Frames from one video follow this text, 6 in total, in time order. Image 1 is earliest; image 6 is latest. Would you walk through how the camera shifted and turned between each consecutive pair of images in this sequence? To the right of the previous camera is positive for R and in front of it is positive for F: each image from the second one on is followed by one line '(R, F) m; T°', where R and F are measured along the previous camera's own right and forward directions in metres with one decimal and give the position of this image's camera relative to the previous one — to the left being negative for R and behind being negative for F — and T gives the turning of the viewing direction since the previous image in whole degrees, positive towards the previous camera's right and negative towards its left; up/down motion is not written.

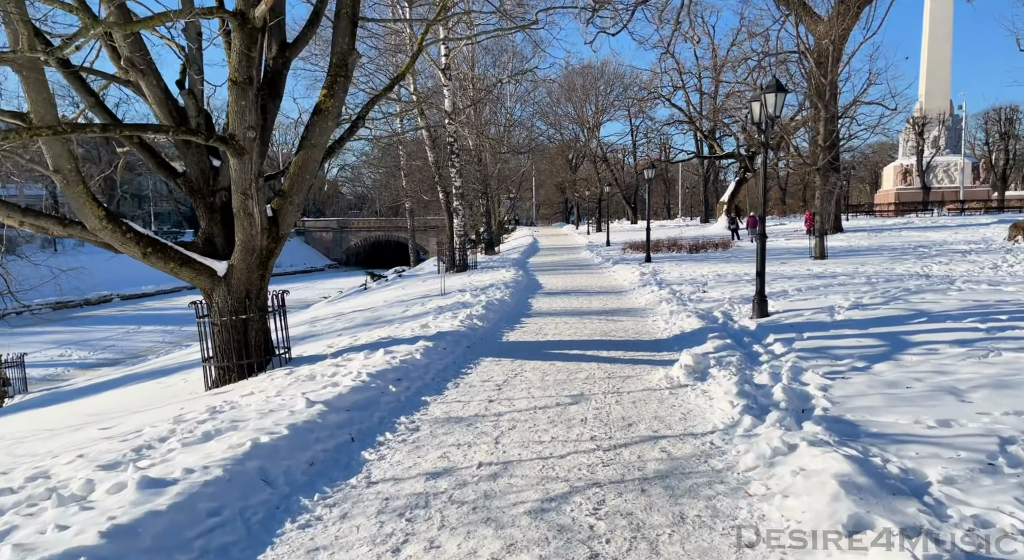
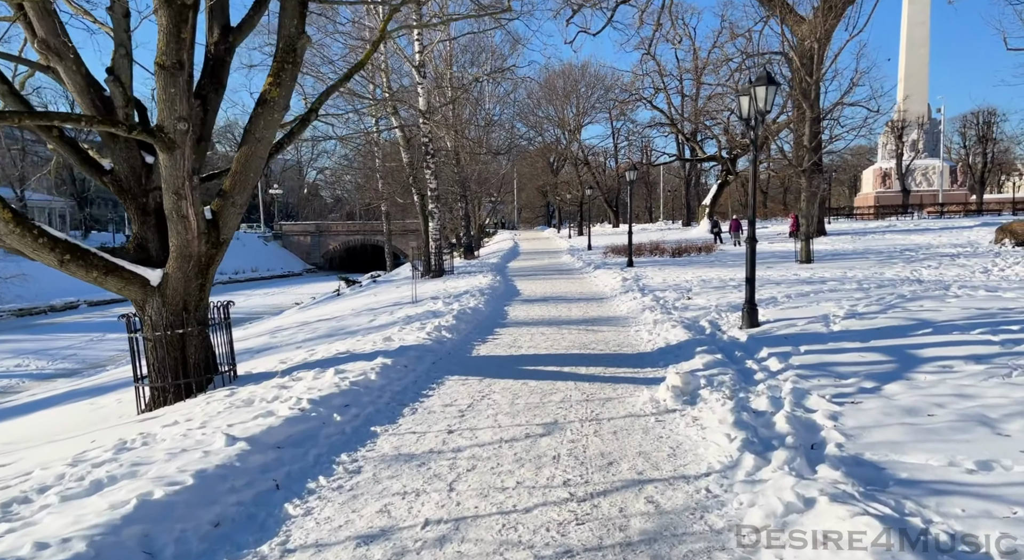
(+0.2, +0.8) m; +2°
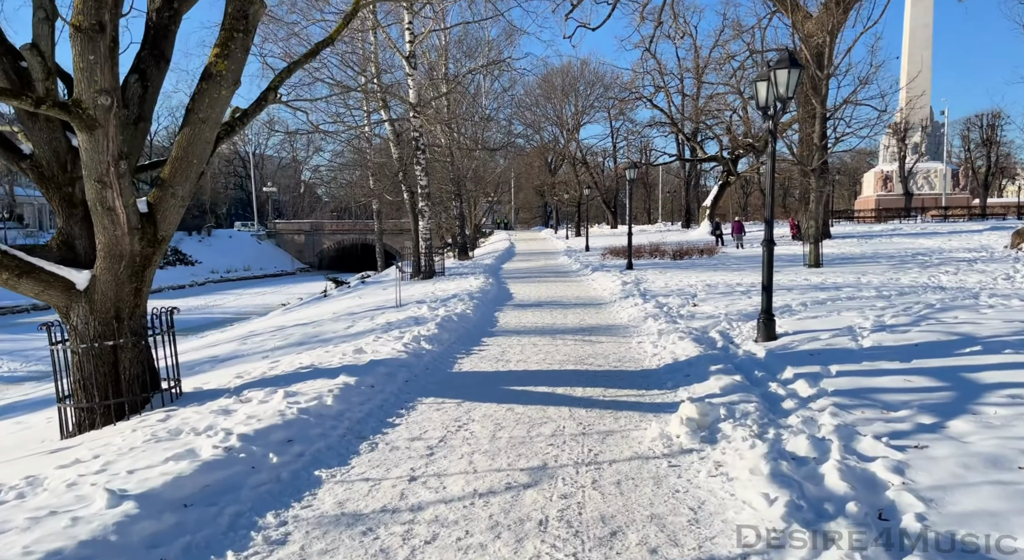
(+0.1, +1.0) m; 0°
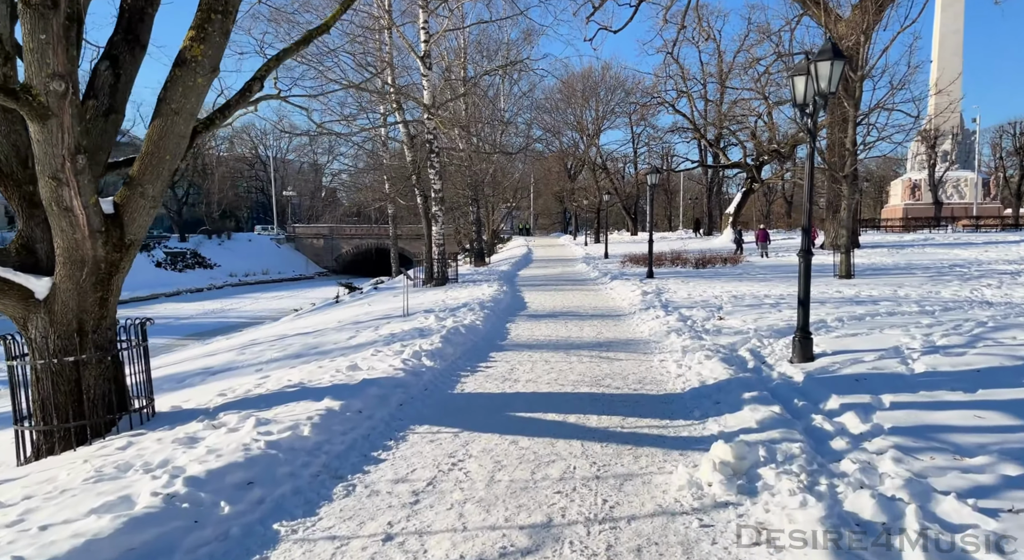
(+0.1, +0.7) m; -2°
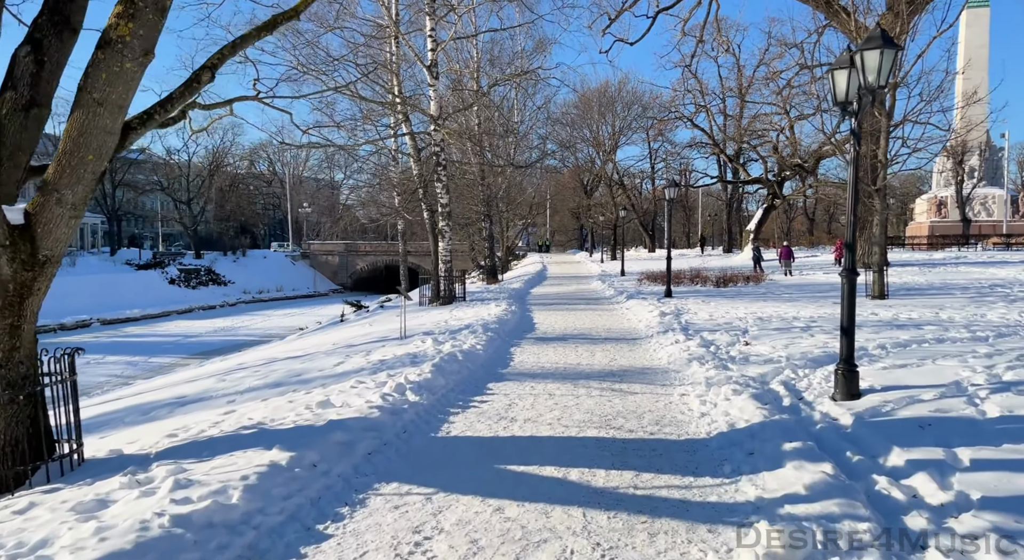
(+0.2, +1.0) m; -2°
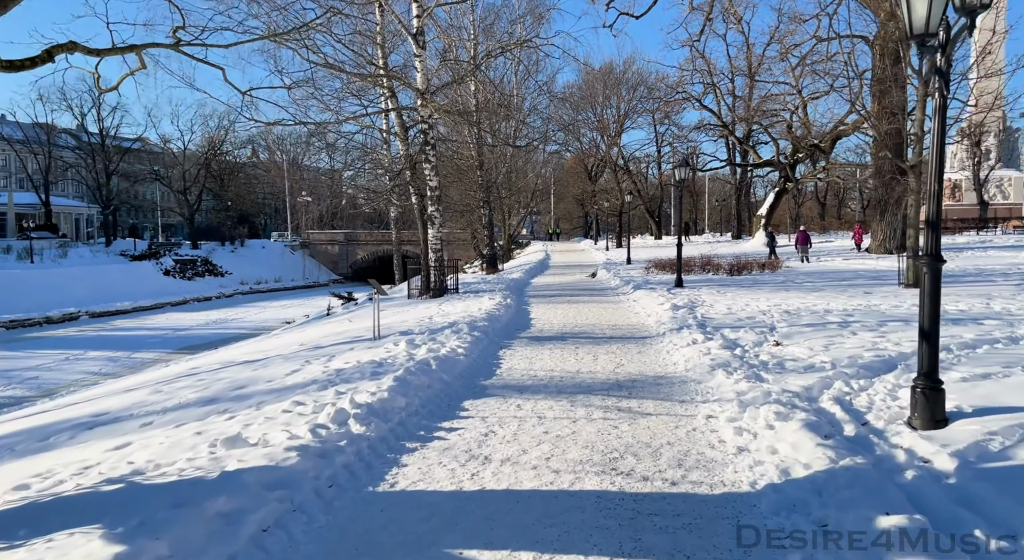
(+0.2, +1.6) m; 0°
